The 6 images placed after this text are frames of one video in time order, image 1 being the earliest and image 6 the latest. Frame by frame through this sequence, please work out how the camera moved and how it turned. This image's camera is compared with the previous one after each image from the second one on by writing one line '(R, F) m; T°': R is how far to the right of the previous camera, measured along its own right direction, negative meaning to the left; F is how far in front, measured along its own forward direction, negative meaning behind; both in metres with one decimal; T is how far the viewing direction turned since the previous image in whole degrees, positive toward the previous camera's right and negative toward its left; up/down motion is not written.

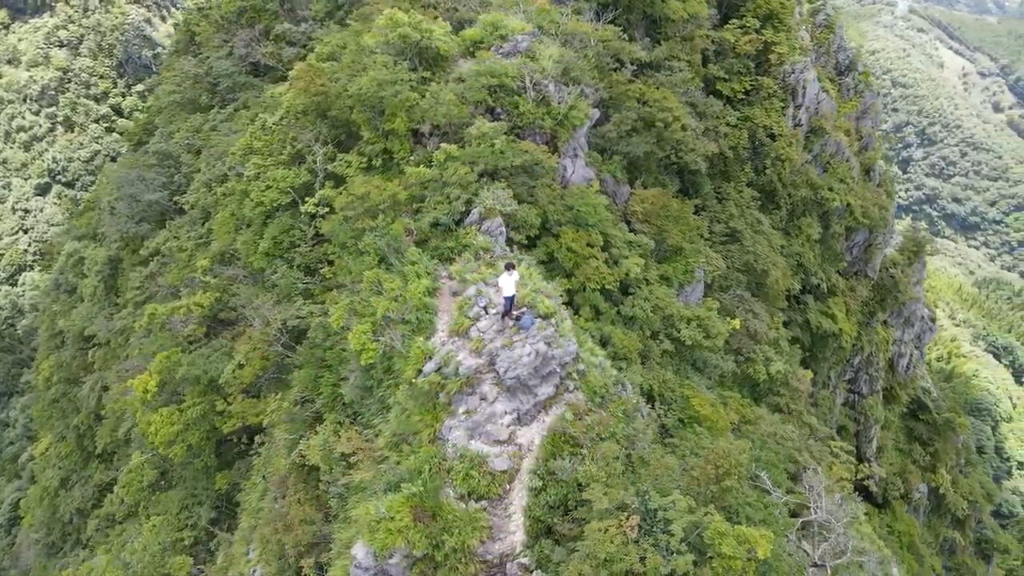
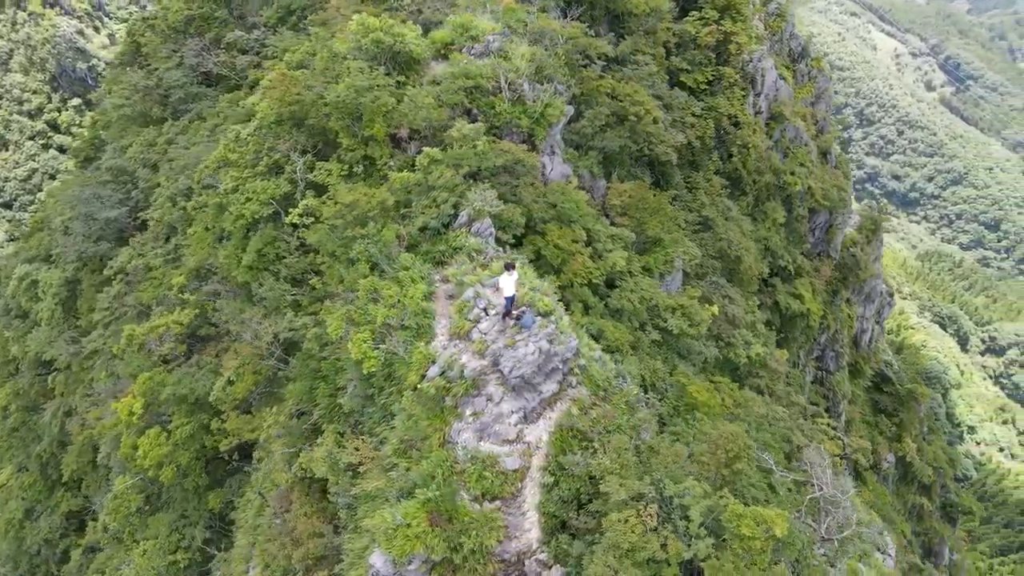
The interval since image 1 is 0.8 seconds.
(-0.7, -0.1) m; +3°
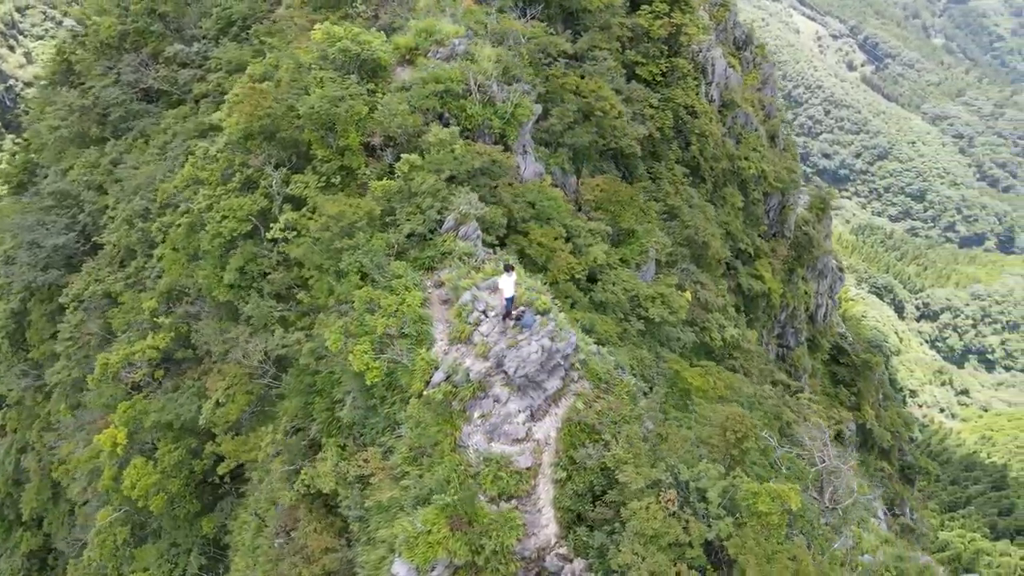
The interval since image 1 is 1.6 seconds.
(-0.9, -0.1) m; +4°
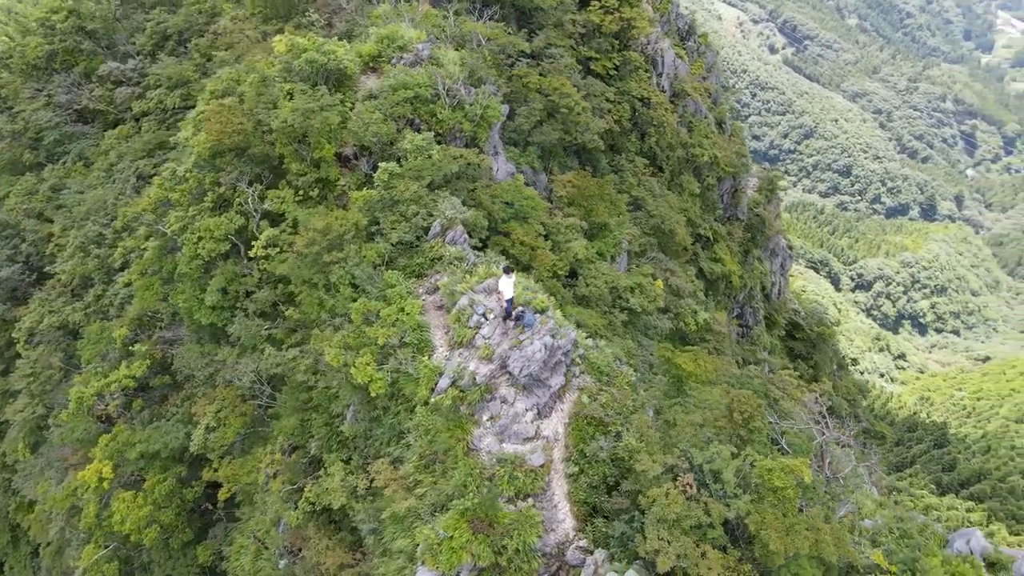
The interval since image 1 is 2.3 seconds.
(-0.9, -0.1) m; +4°
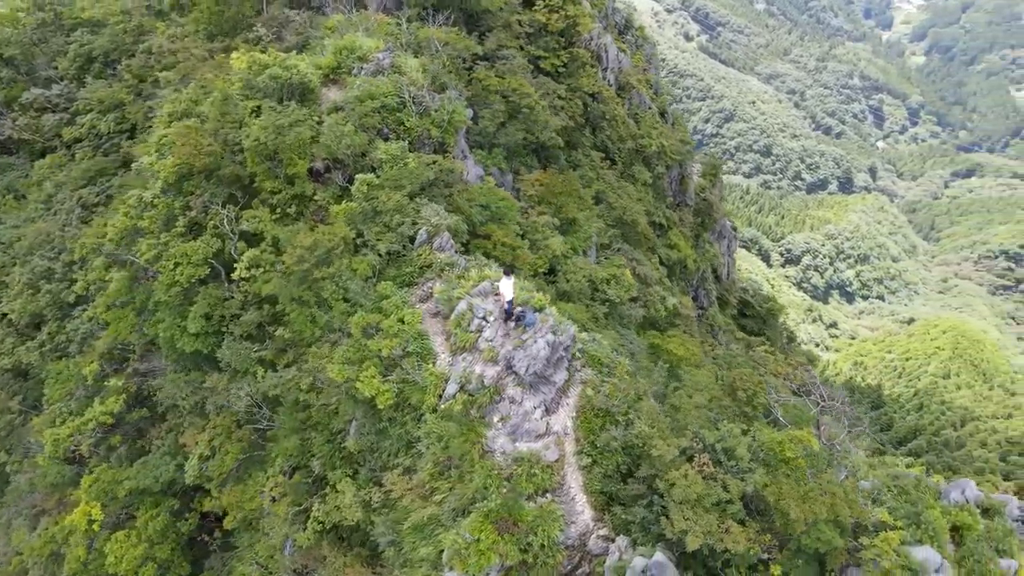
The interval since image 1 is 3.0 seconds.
(-1.1, -0.1) m; +5°
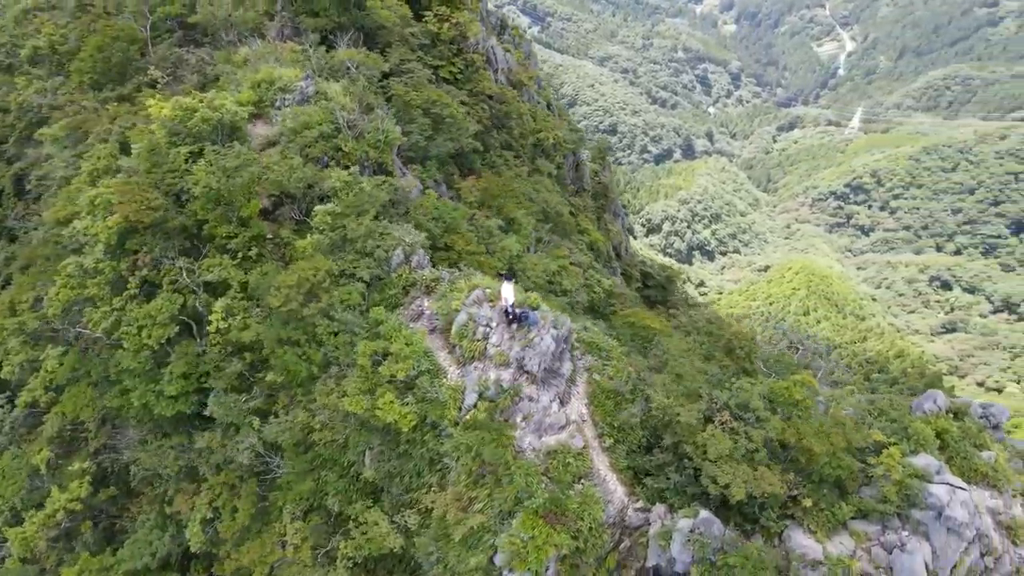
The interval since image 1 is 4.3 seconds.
(-2.2, -0.2) m; +9°
